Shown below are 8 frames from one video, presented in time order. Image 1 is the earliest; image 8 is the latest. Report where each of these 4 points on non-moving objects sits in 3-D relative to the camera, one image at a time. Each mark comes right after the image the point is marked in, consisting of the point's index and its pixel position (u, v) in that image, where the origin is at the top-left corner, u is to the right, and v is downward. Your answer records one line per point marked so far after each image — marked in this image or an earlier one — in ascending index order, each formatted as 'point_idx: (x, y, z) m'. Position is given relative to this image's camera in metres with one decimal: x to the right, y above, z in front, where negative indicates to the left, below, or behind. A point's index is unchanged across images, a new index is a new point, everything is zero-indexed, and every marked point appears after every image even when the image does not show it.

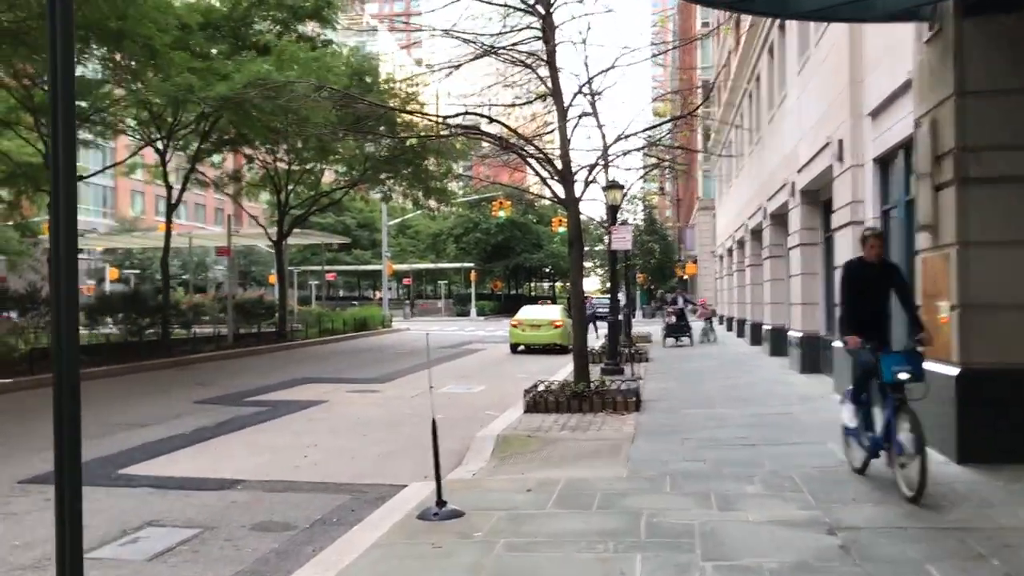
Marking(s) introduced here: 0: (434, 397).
0: (-1.2, -1.7, +14.9) m
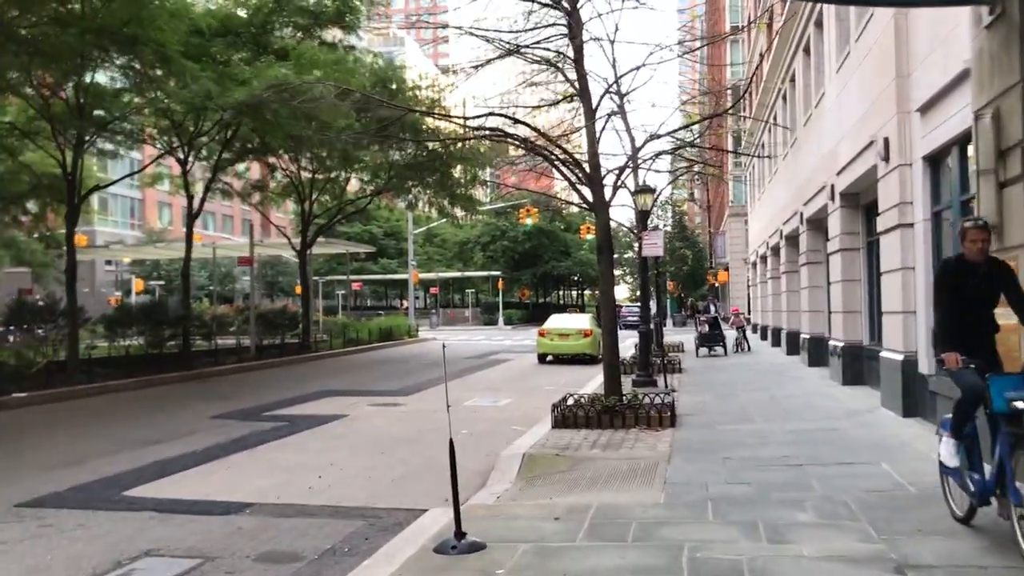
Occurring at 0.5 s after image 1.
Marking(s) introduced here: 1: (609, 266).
0: (-0.8, -1.8, +14.4) m
1: (+1.2, +0.2, +11.5) m
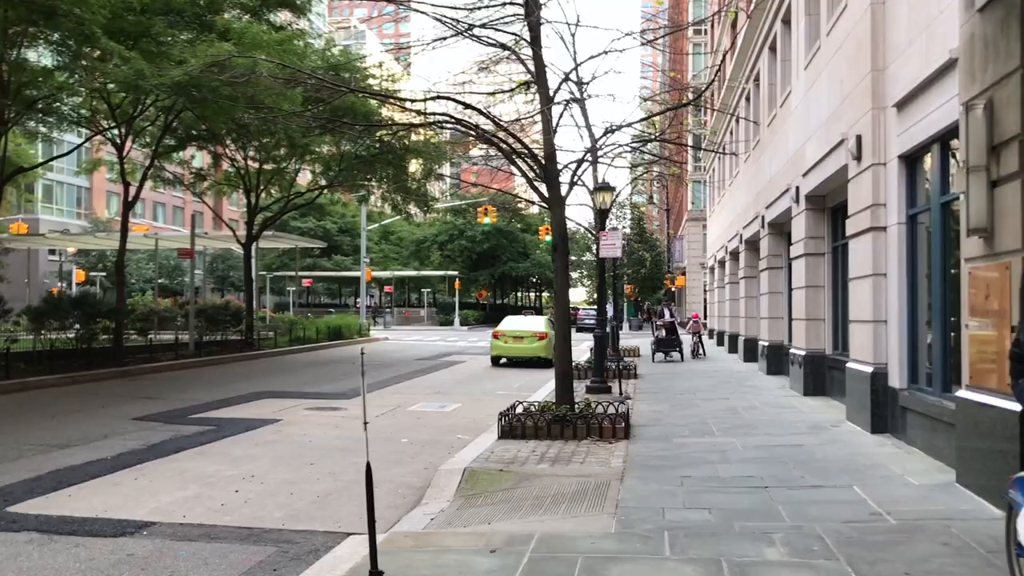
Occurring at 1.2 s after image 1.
0: (-1.6, -1.8, +13.5) m
1: (+0.6, +0.2, +10.8) m
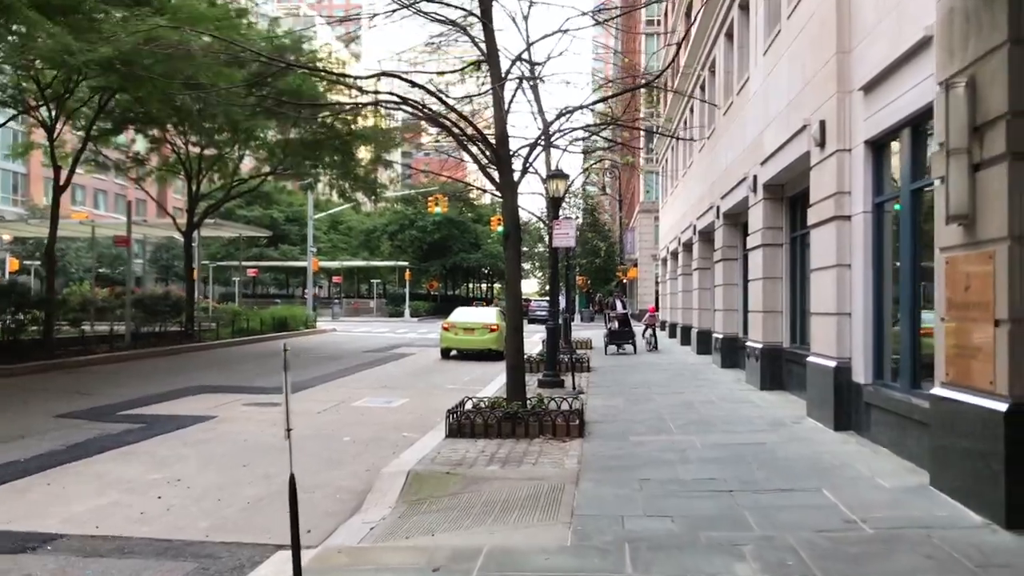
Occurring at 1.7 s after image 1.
0: (-2.3, -1.7, +12.9) m
1: (0.0, +0.3, +10.2) m
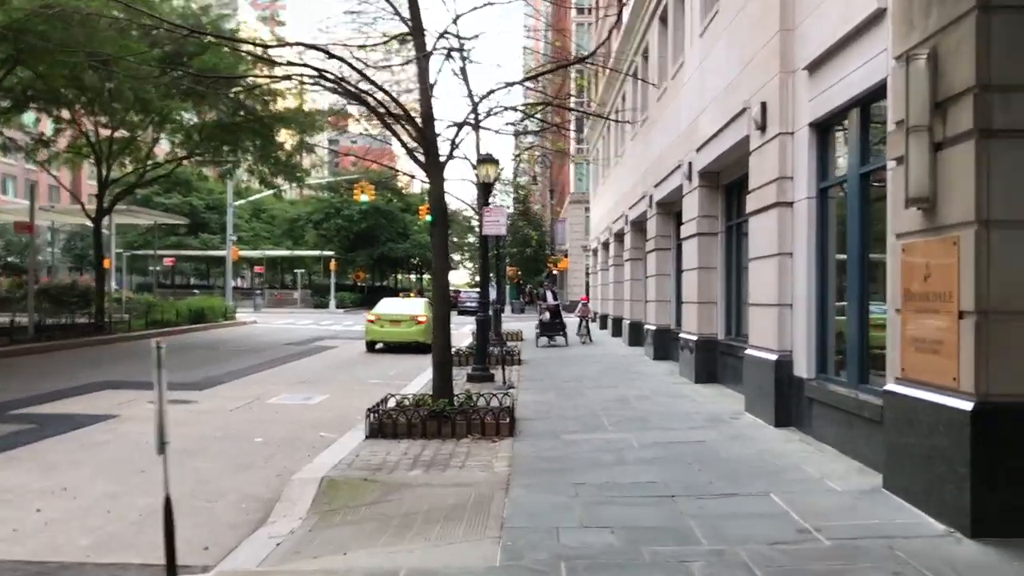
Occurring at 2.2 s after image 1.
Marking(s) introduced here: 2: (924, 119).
0: (-3.2, -1.5, +12.1) m
1: (-0.7, +0.4, +9.6) m
2: (+2.3, +1.0, +5.4) m
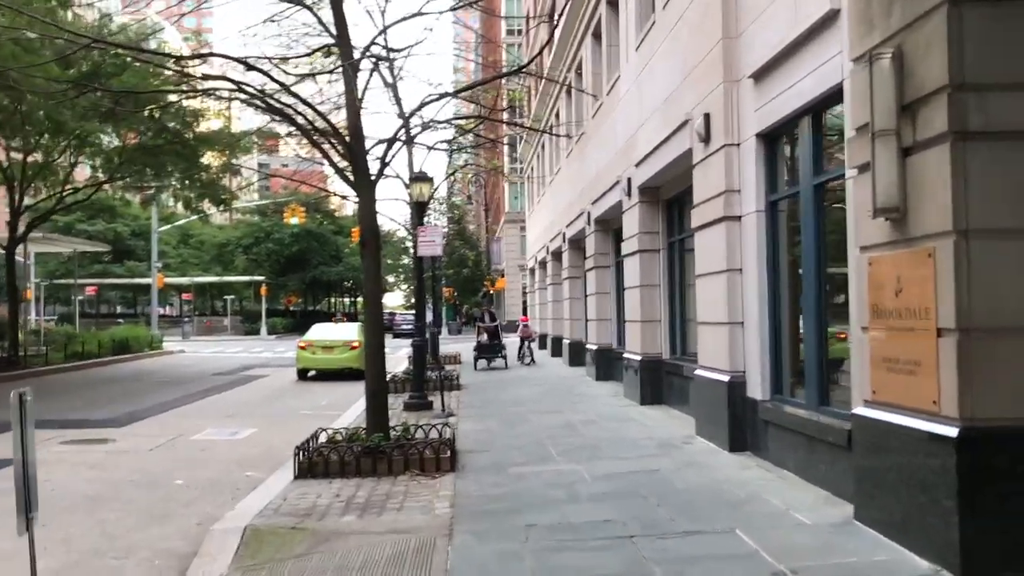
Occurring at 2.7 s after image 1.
0: (-3.9, -1.9, +11.3) m
1: (-1.3, +0.2, +9.0) m
2: (+2.0, +0.9, +5.1) m
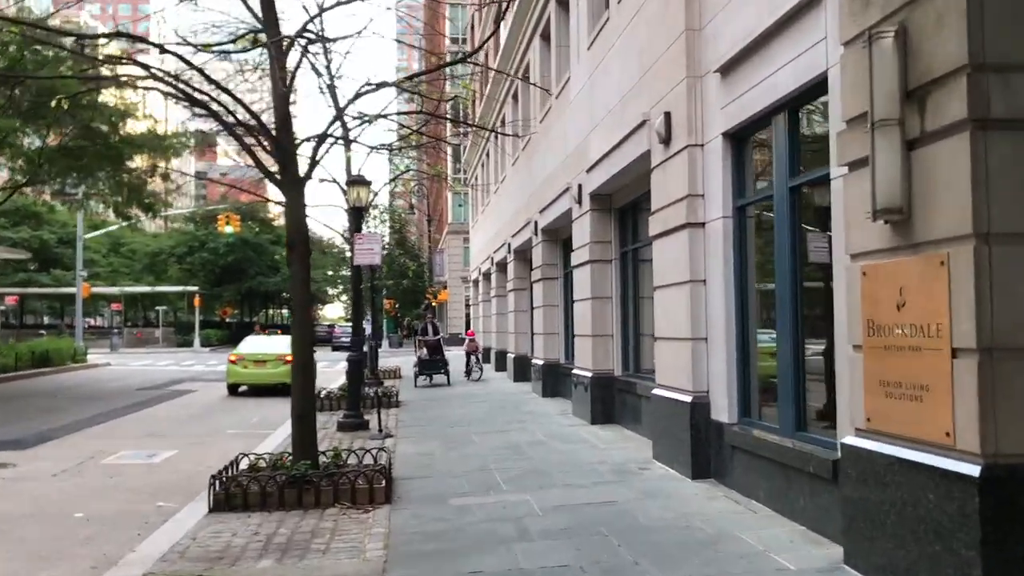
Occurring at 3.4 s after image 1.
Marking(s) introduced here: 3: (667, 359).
0: (-4.5, -2.0, +10.2) m
1: (-1.8, +0.1, +8.1) m
2: (+1.8, +0.8, +4.4) m
3: (+1.4, -0.6, +8.4) m
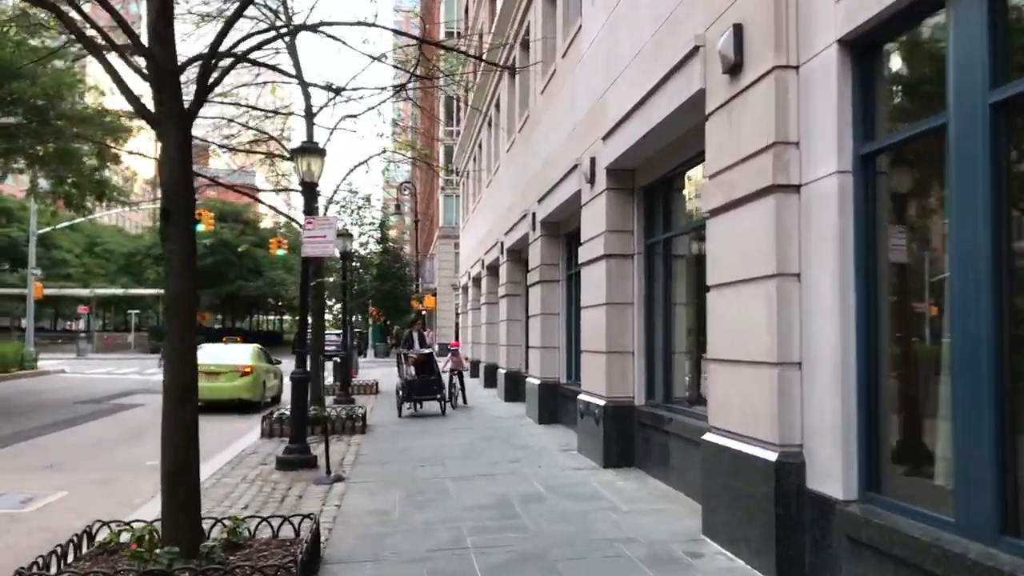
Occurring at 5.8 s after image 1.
0: (-4.6, -1.9, +7.5) m
1: (-1.8, +0.2, +5.4) m
2: (+1.7, +0.9, +1.7) m
3: (+1.3, -0.6, +5.7) m
